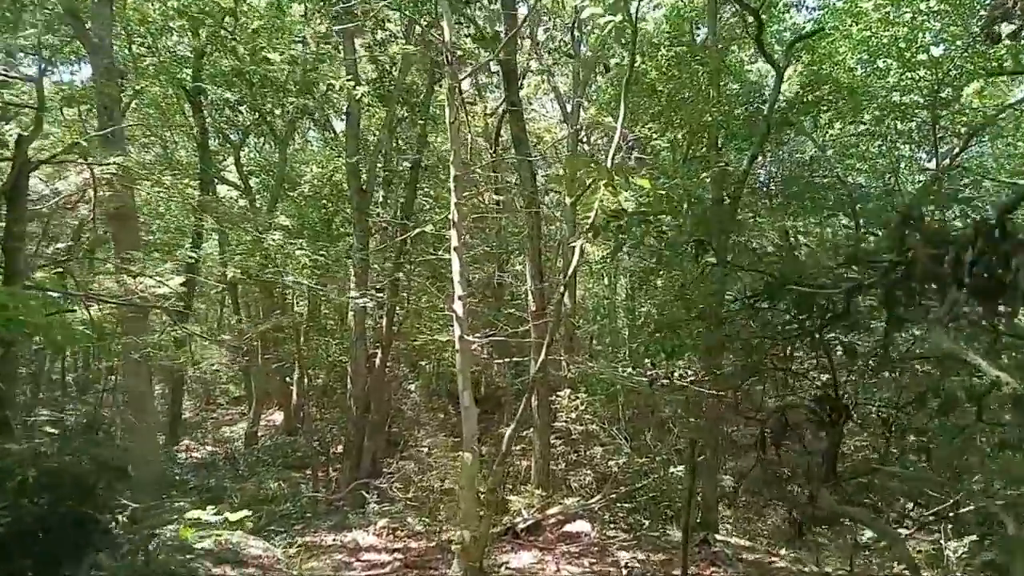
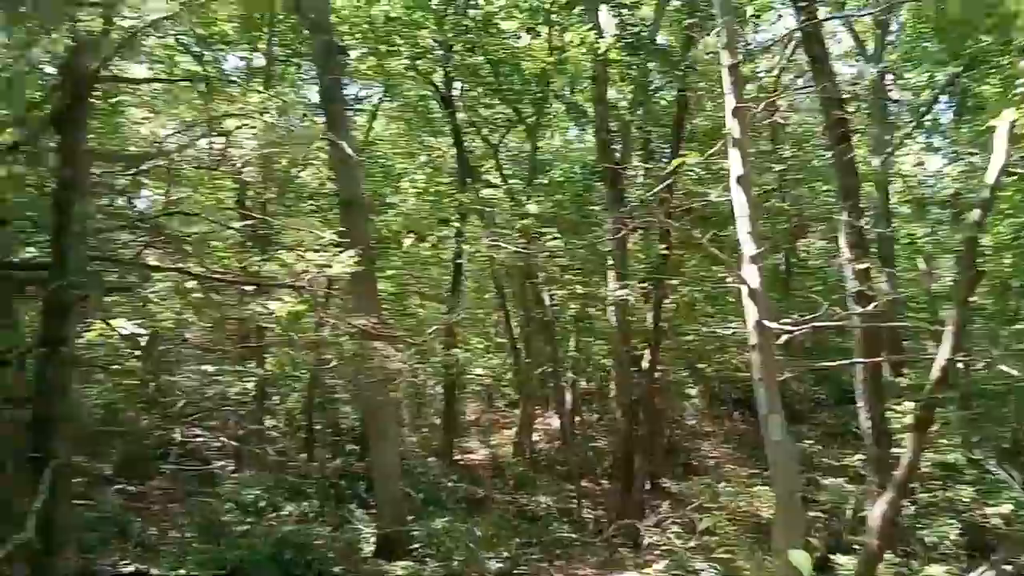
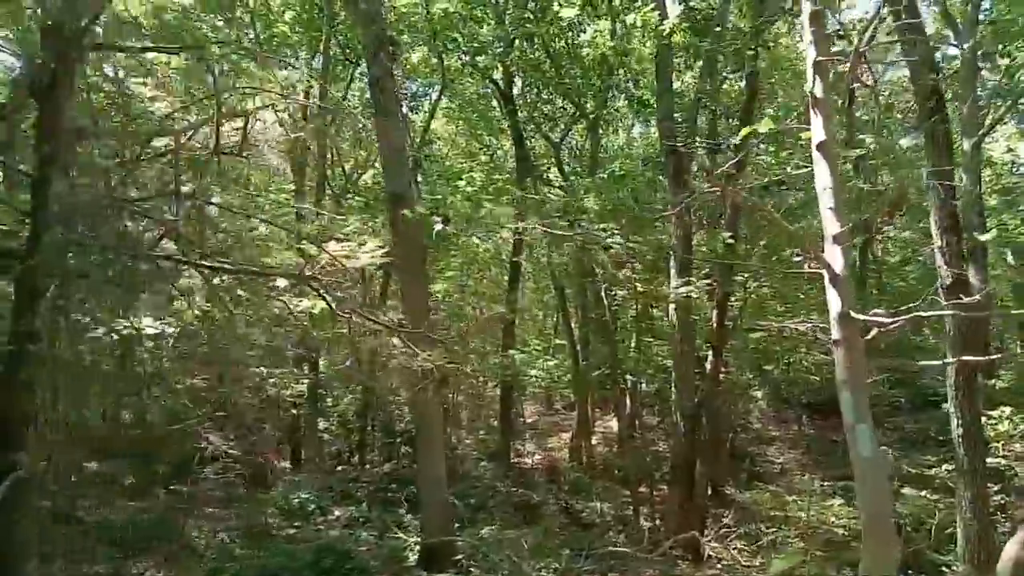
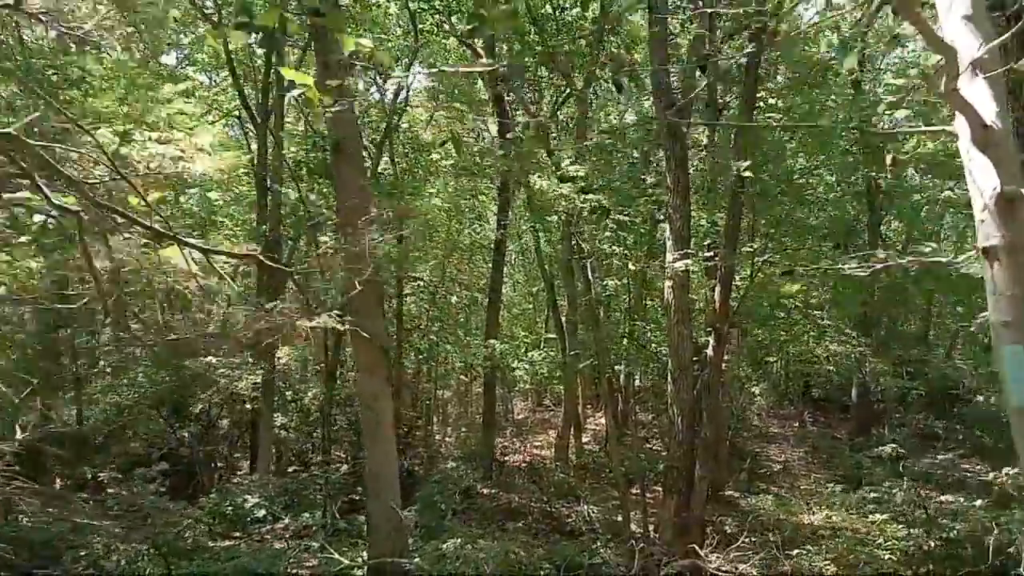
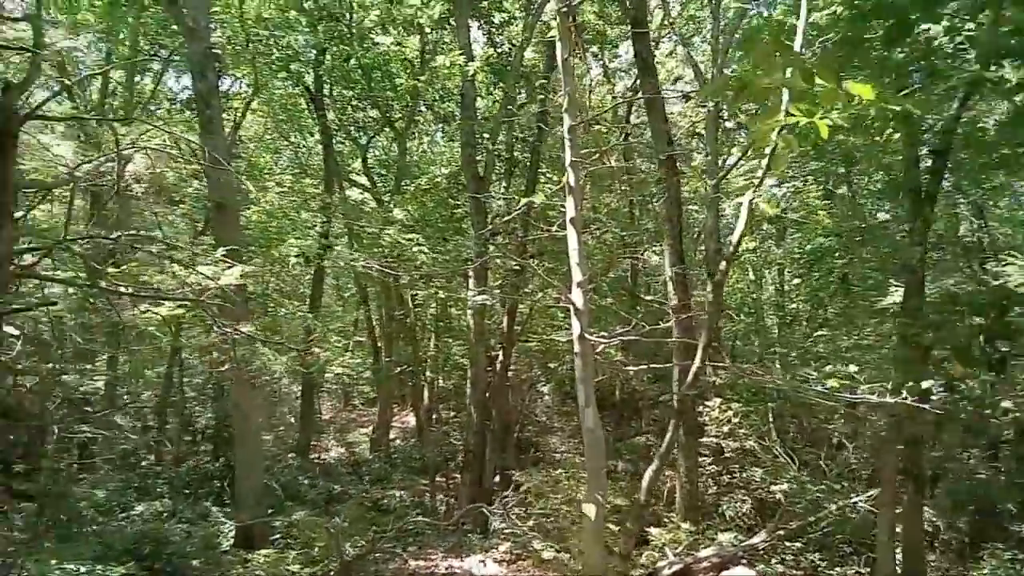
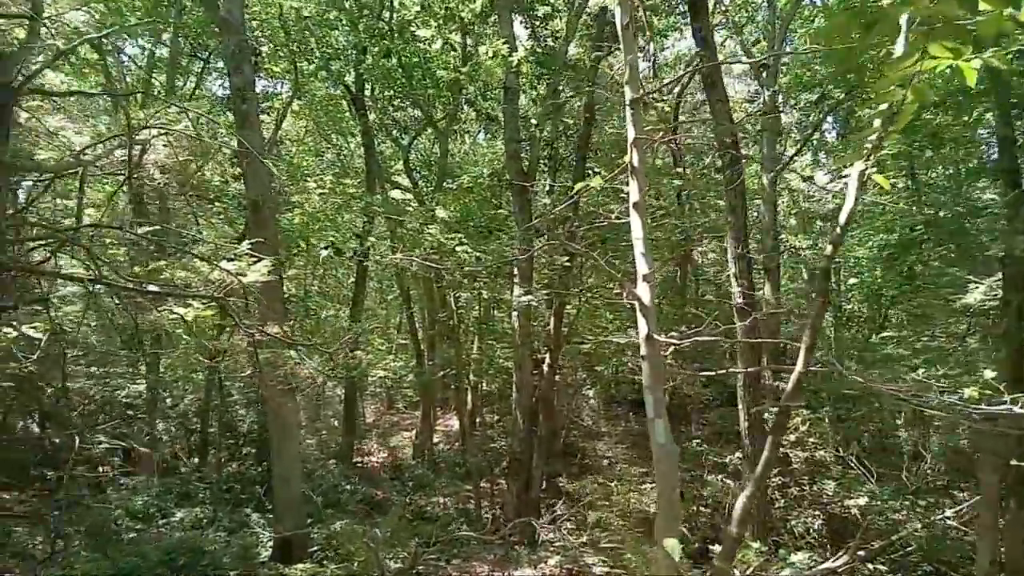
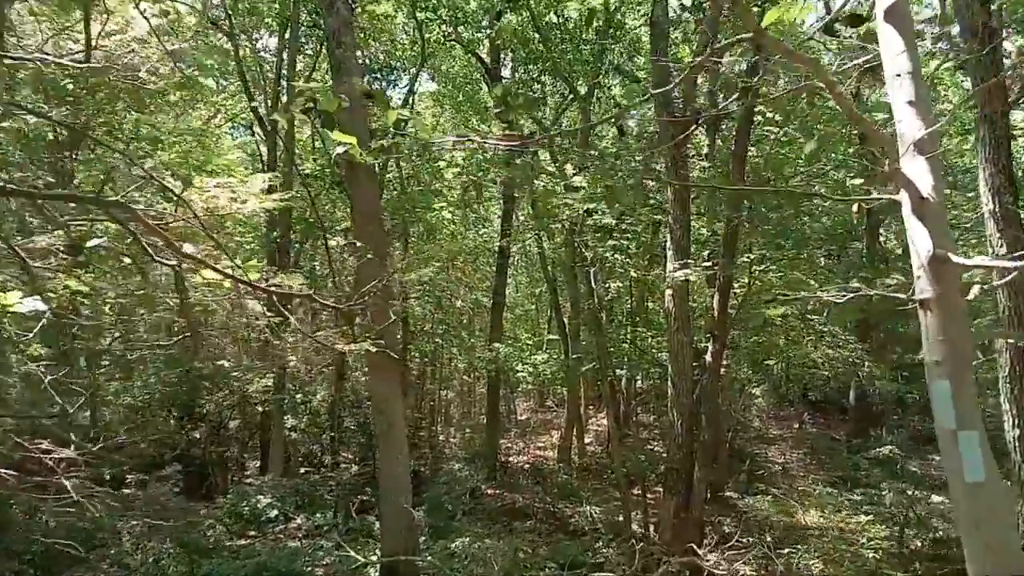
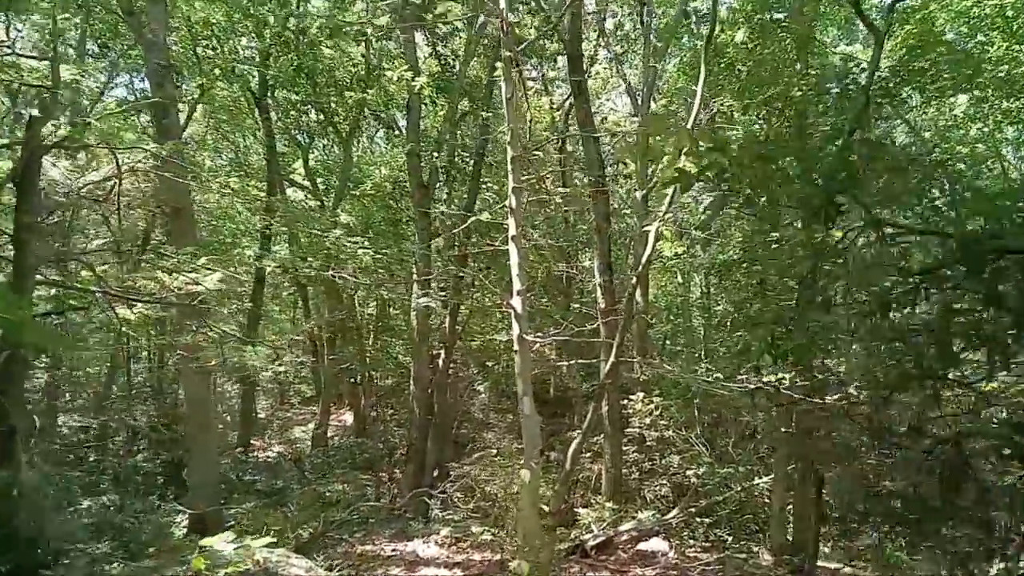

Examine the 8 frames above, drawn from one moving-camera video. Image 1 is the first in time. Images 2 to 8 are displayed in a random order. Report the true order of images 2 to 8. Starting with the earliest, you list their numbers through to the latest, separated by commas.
8, 5, 6, 2, 3, 7, 4
